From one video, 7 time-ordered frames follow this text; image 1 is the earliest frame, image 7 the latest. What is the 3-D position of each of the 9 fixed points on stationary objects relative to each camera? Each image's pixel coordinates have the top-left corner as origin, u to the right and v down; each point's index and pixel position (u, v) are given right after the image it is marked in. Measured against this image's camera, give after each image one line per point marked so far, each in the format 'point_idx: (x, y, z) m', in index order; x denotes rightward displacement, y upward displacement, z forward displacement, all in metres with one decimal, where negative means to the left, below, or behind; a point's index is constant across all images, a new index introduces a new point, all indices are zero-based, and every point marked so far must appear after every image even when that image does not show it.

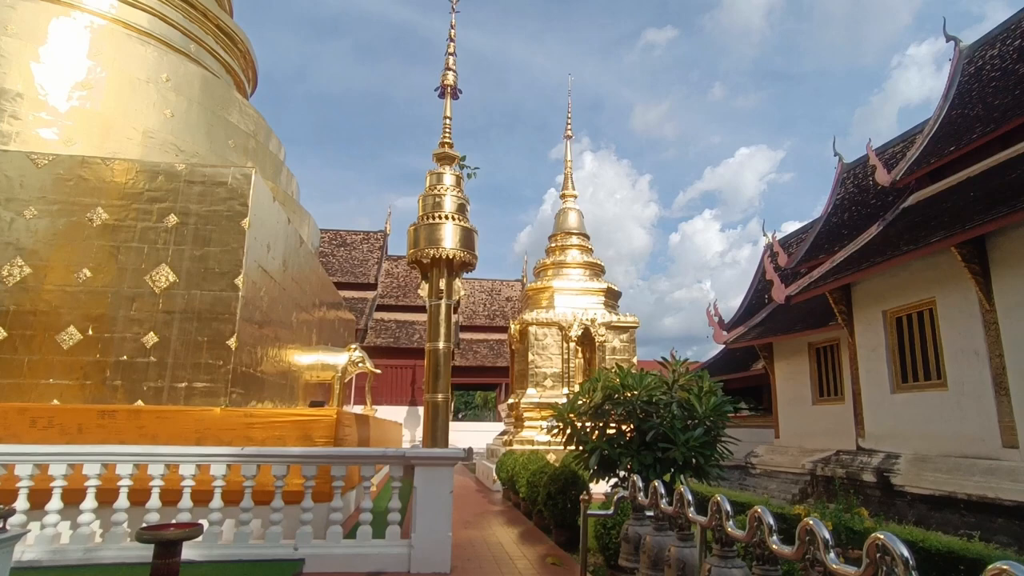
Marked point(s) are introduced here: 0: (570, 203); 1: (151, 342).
0: (+0.9, +1.4, +9.7) m
1: (-2.7, -0.4, +4.5) m
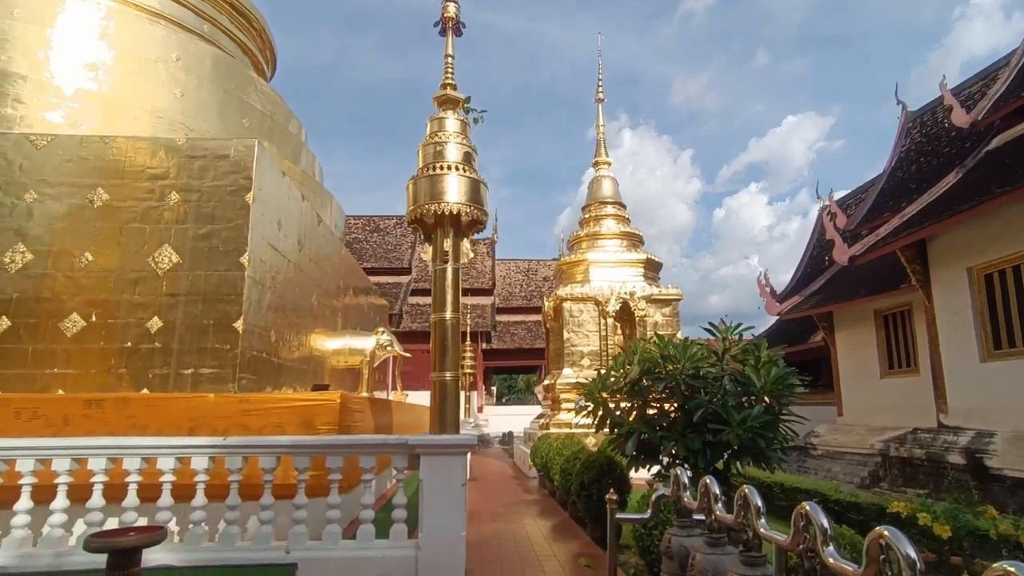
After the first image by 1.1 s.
0: (+1.4, +1.8, +9.2) m
1: (-2.5, -0.3, +4.2) m
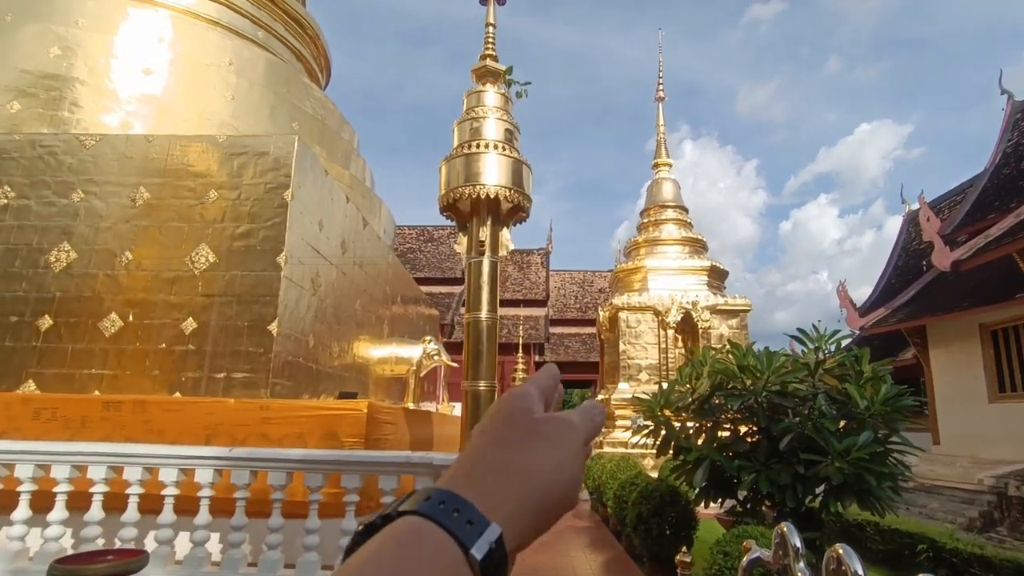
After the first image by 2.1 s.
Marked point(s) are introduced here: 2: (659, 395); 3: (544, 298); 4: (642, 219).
0: (+2.2, +1.7, +8.7) m
1: (-2.2, -0.3, +4.1) m
2: (+0.6, -0.5, +2.6) m
3: (+1.0, -0.3, +18.7) m
4: (+1.9, +1.0, +8.5) m
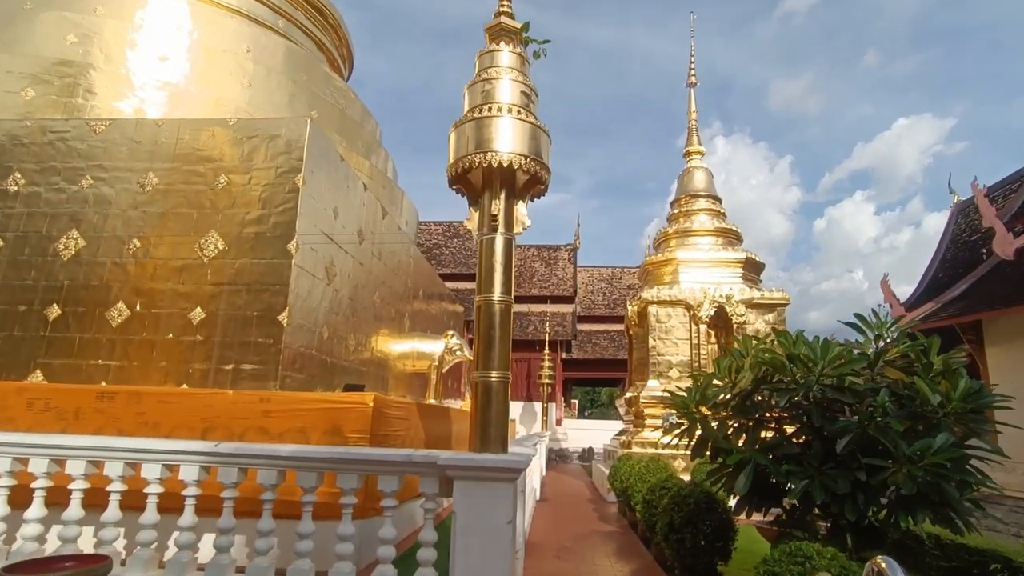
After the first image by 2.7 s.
0: (+2.6, +1.8, +8.3) m
1: (-2.1, -0.2, +3.9) m
2: (+0.7, -0.4, +2.4) m
3: (+1.8, -0.2, +18.4) m
4: (+2.2, +1.1, +8.1) m
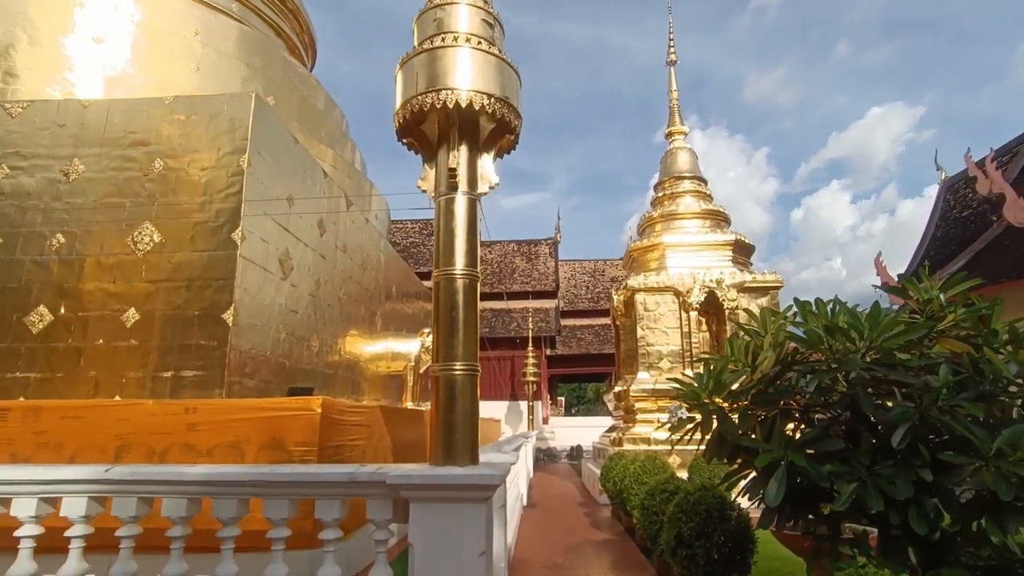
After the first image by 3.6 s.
0: (+2.2, +1.9, +8.0) m
1: (-2.2, -0.2, +3.5) m
2: (+0.6, -0.3, +2.0) m
3: (+1.3, 0.0, +18.1) m
4: (+1.9, +1.2, +7.8) m
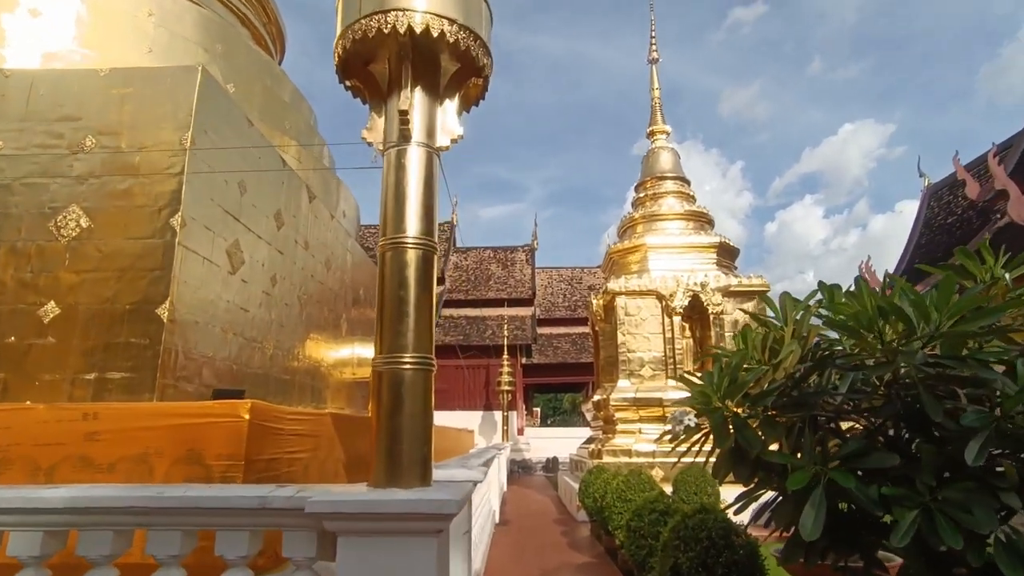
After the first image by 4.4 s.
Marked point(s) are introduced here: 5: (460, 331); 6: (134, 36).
0: (+1.9, +1.9, +7.8) m
1: (-2.3, -0.1, +3.0) m
2: (+0.5, -0.2, +1.7) m
3: (+0.6, -0.3, +17.8) m
4: (+1.6, +1.2, +7.6) m
5: (-1.5, -1.2, +17.2) m
6: (-3.2, +2.1, +5.1) m
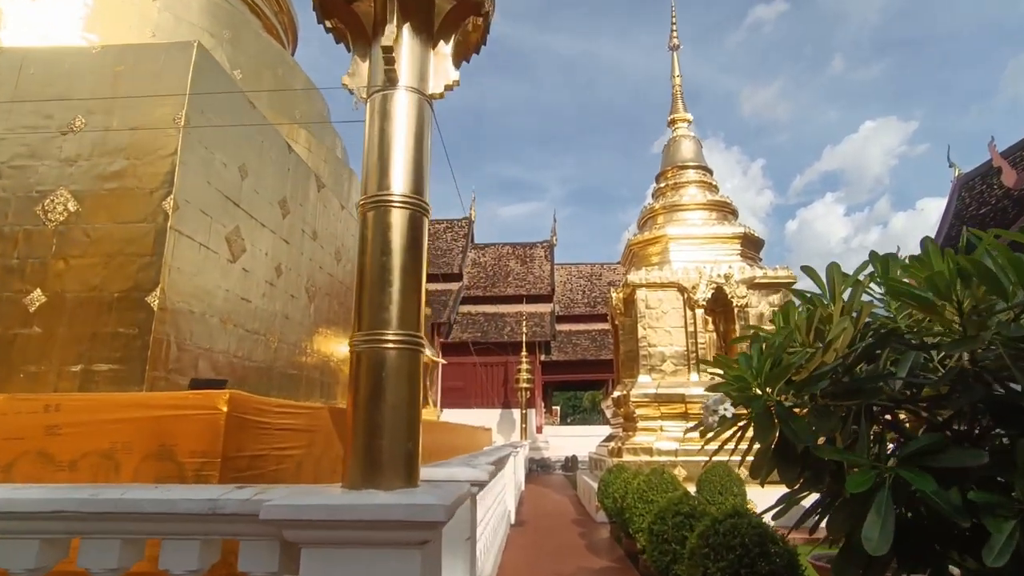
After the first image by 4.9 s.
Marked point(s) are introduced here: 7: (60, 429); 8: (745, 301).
0: (+2.1, +1.9, +7.5) m
1: (-2.3, -0.1, +2.9) m
2: (+0.5, -0.2, +1.4) m
3: (+1.0, -0.2, +17.5) m
4: (+1.8, +1.2, +7.3) m
5: (-1.0, -1.2, +17.0) m
6: (-3.1, +2.2, +5.0) m
7: (-1.2, -0.4, +1.7) m
8: (+2.2, -0.1, +5.7) m
